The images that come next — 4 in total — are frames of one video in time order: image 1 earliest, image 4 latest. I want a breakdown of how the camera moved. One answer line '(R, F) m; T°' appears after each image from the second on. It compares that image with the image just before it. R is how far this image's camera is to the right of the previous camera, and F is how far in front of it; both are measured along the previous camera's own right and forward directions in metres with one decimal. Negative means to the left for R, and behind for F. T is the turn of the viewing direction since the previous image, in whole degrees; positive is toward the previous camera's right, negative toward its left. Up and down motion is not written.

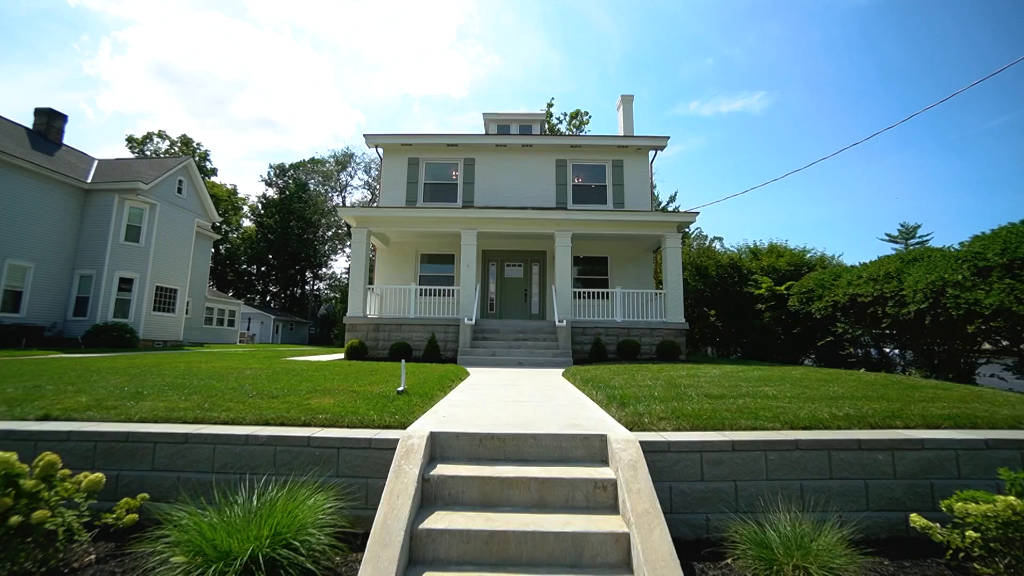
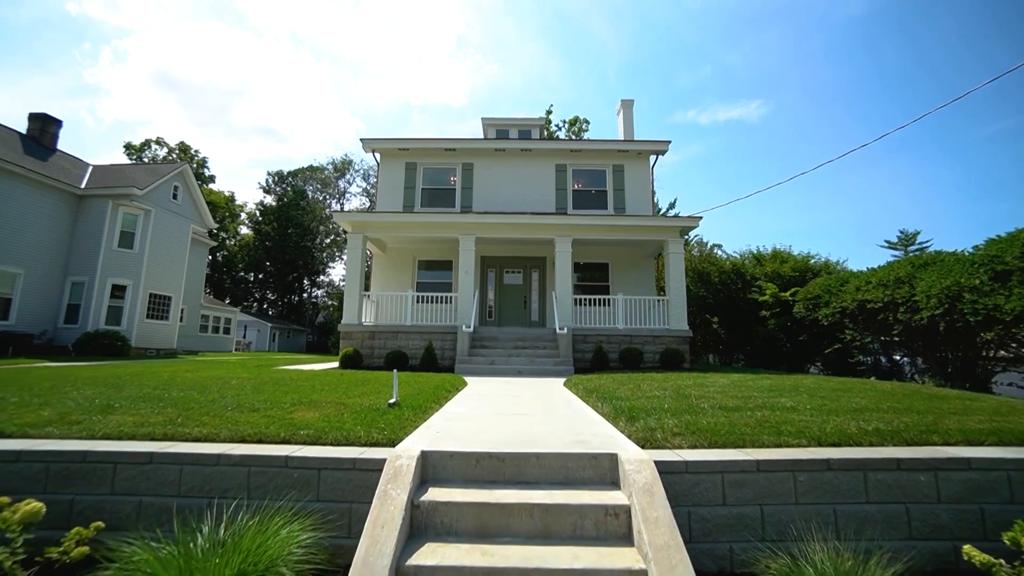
(0.0, +0.3) m; 0°
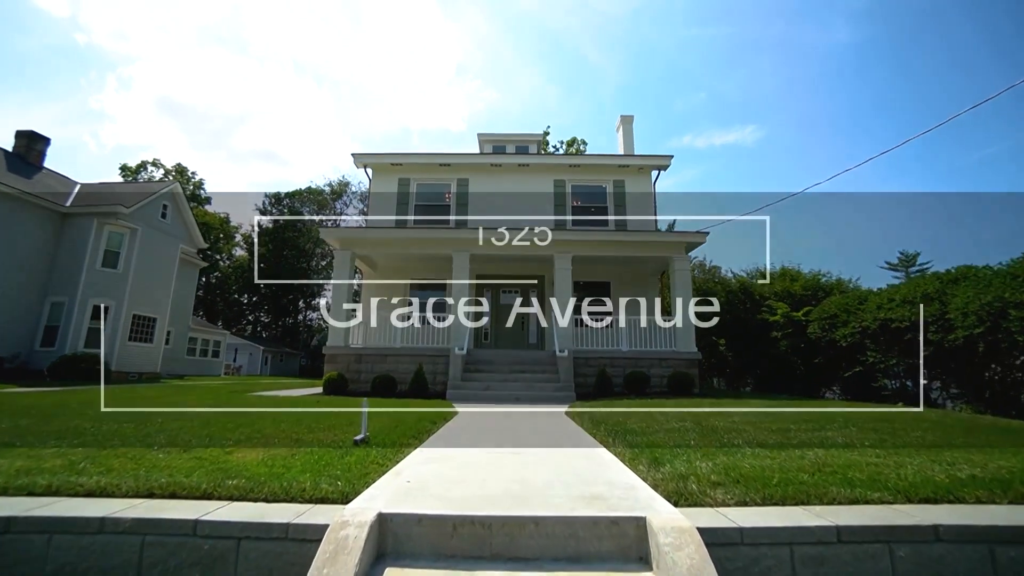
(0.0, +0.8) m; 0°
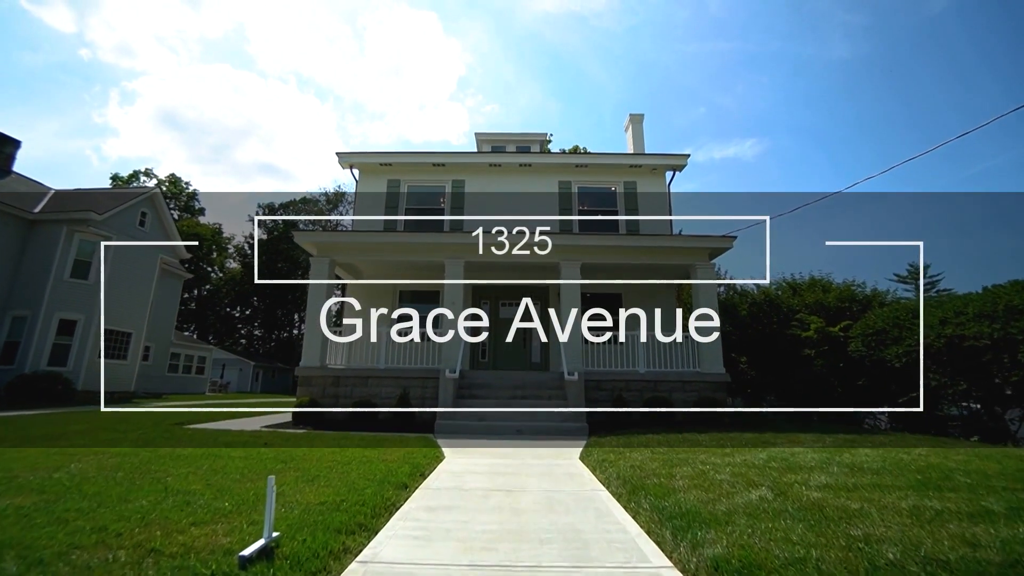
(0.0, +1.5) m; 0°
